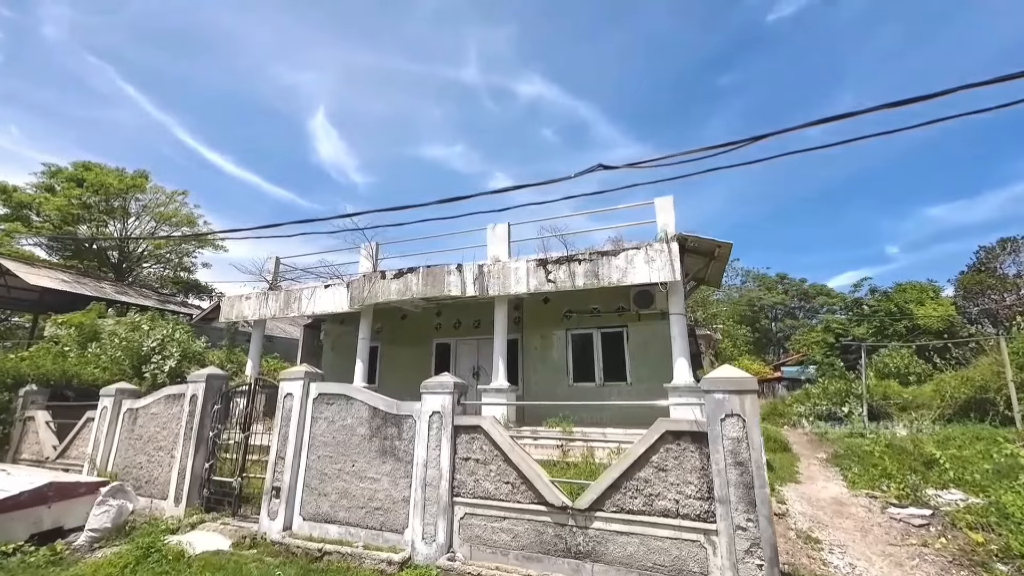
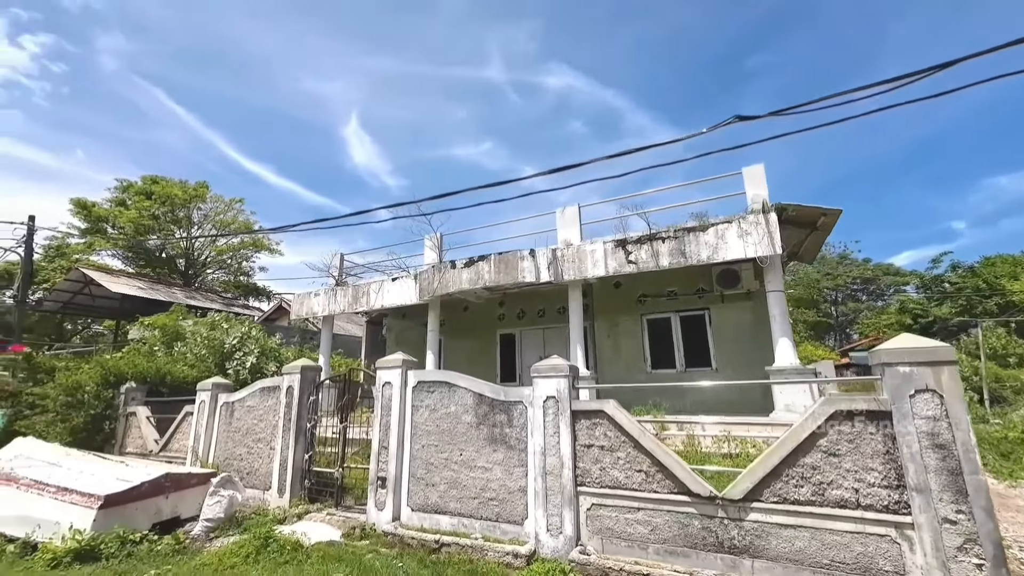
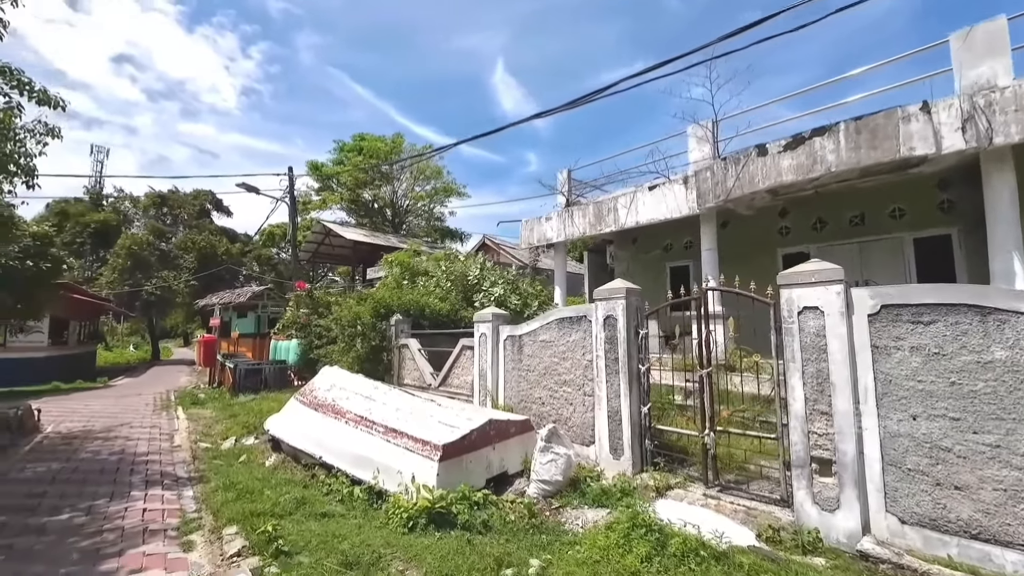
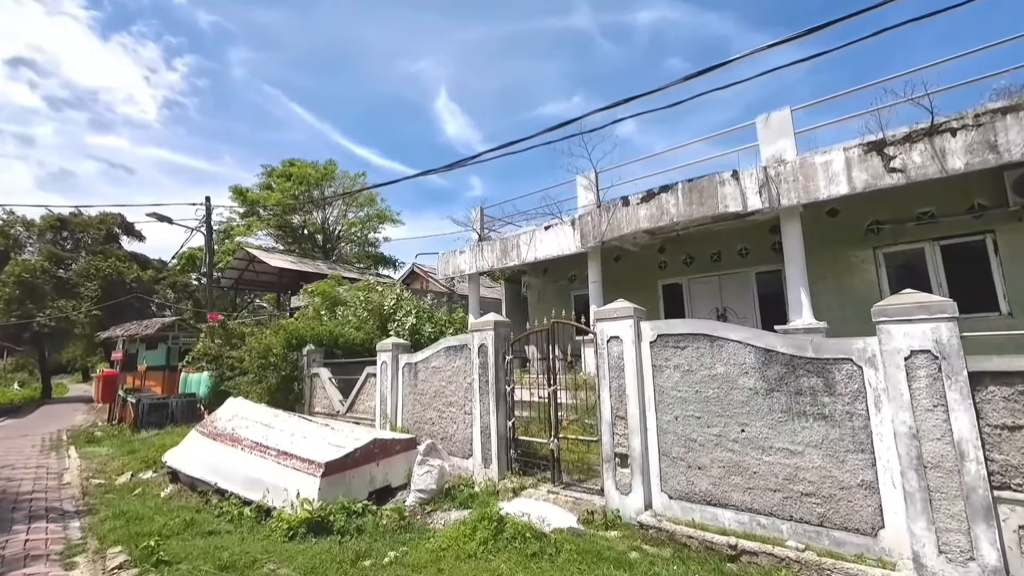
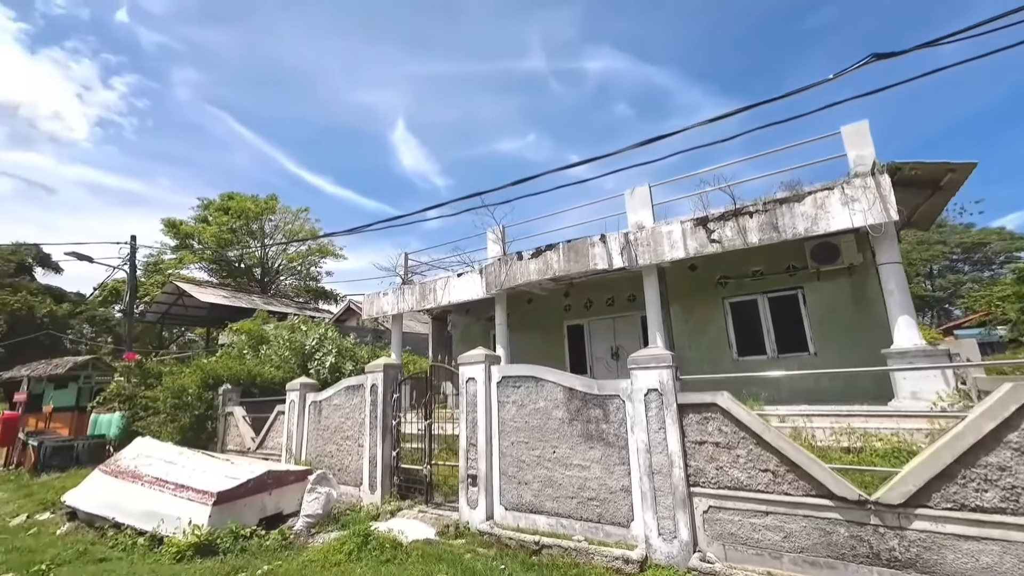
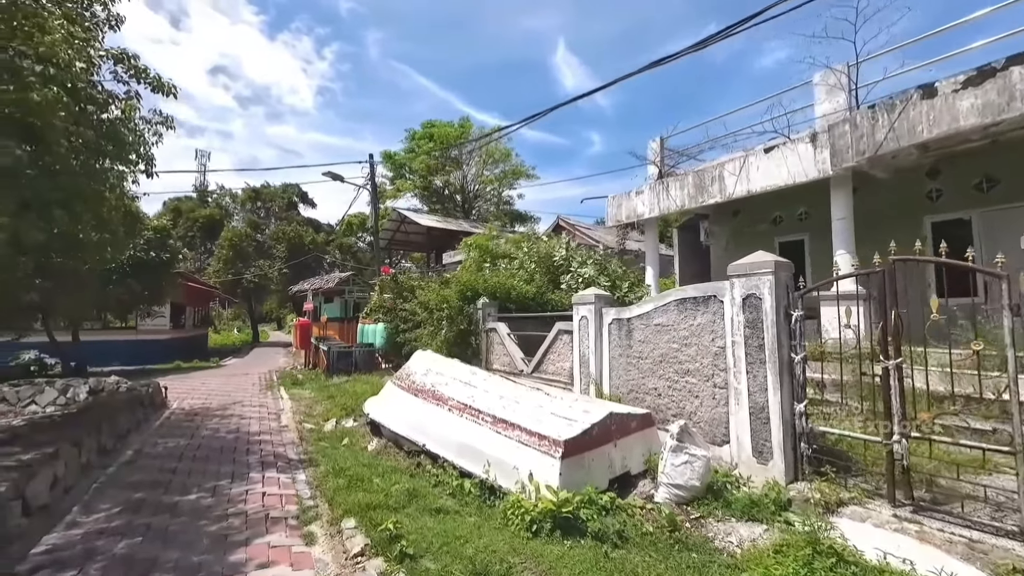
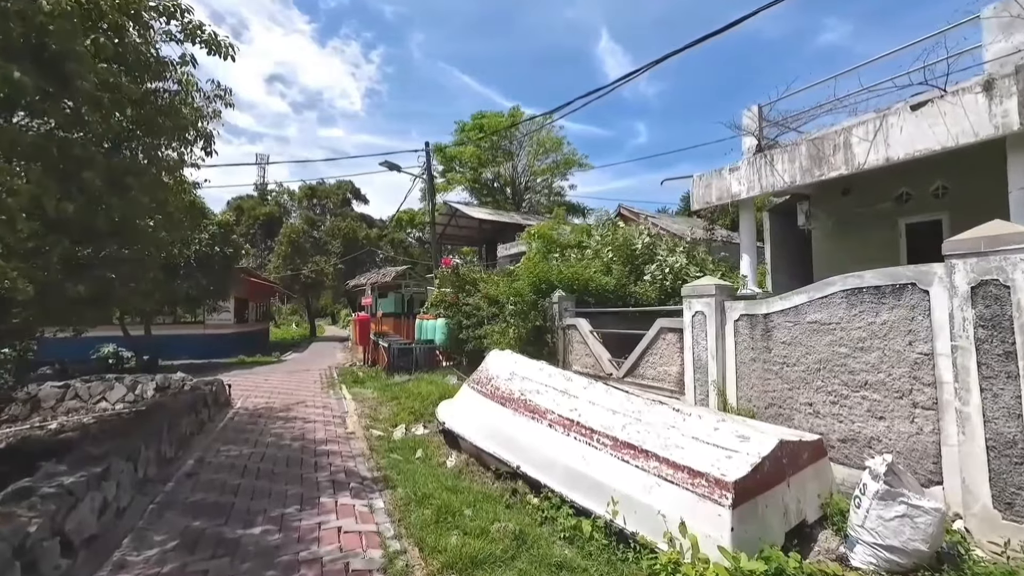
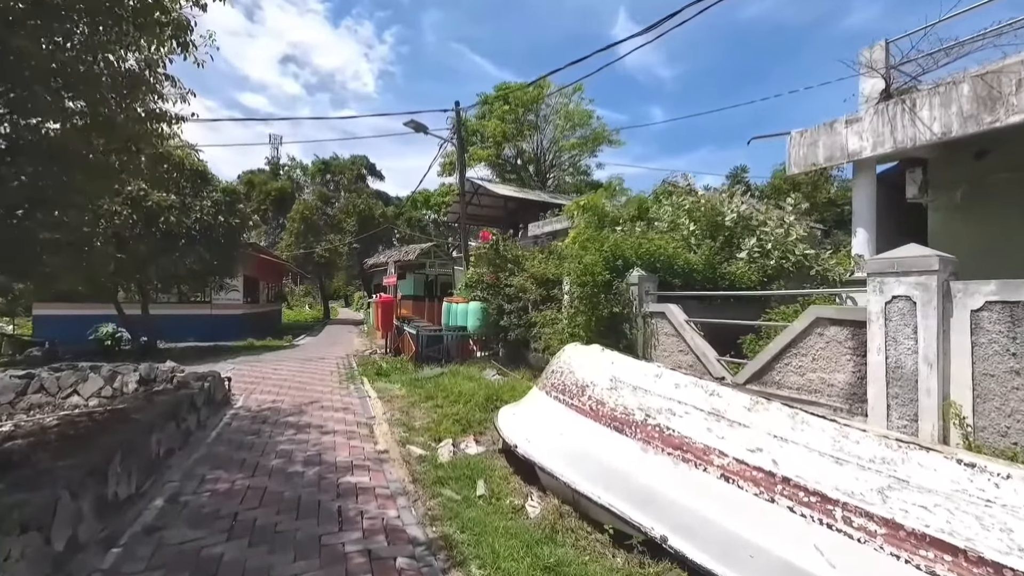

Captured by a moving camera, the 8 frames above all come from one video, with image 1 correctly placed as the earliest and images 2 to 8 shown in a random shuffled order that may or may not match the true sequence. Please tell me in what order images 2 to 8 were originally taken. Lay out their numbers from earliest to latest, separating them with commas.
2, 5, 4, 3, 6, 7, 8
